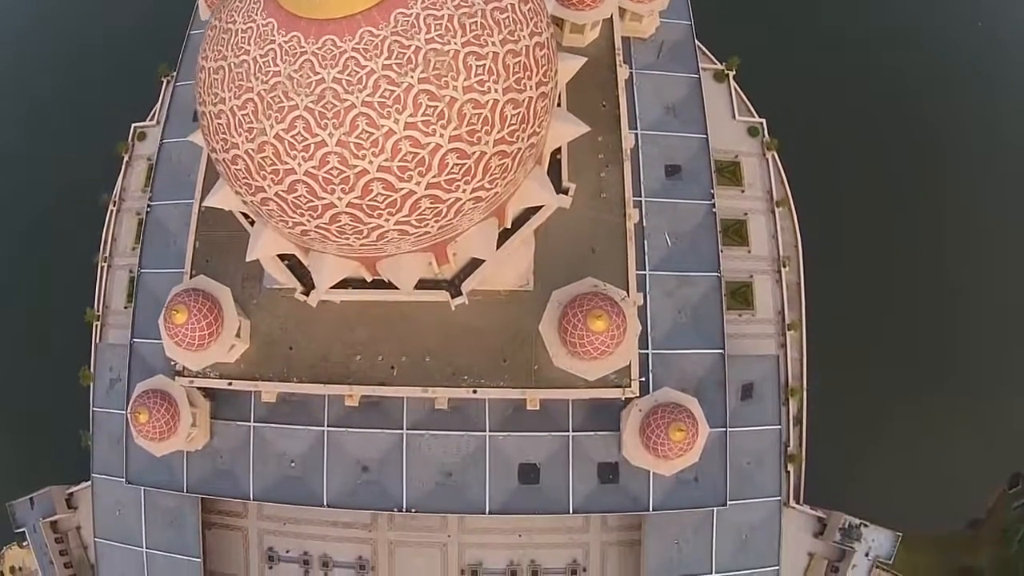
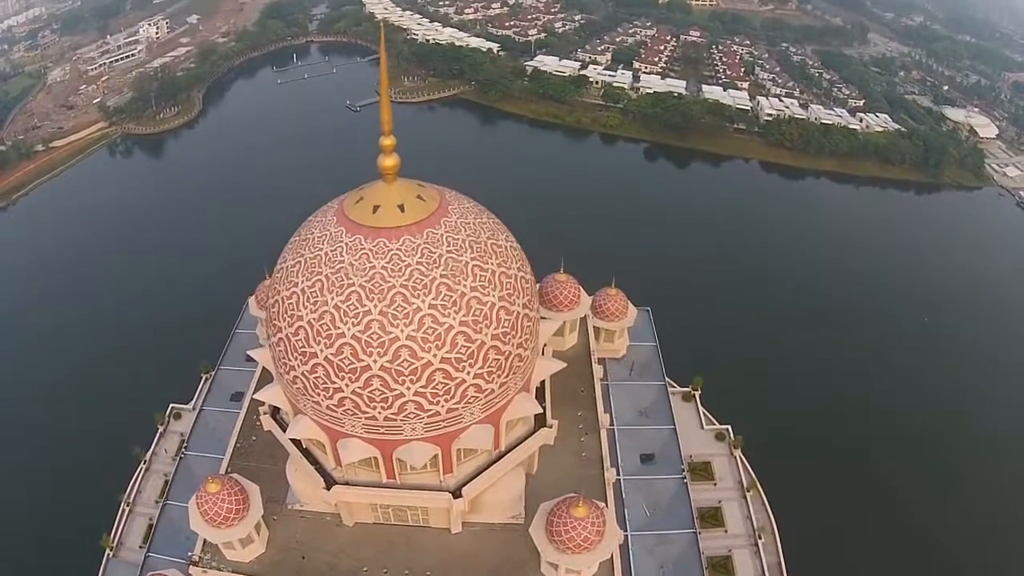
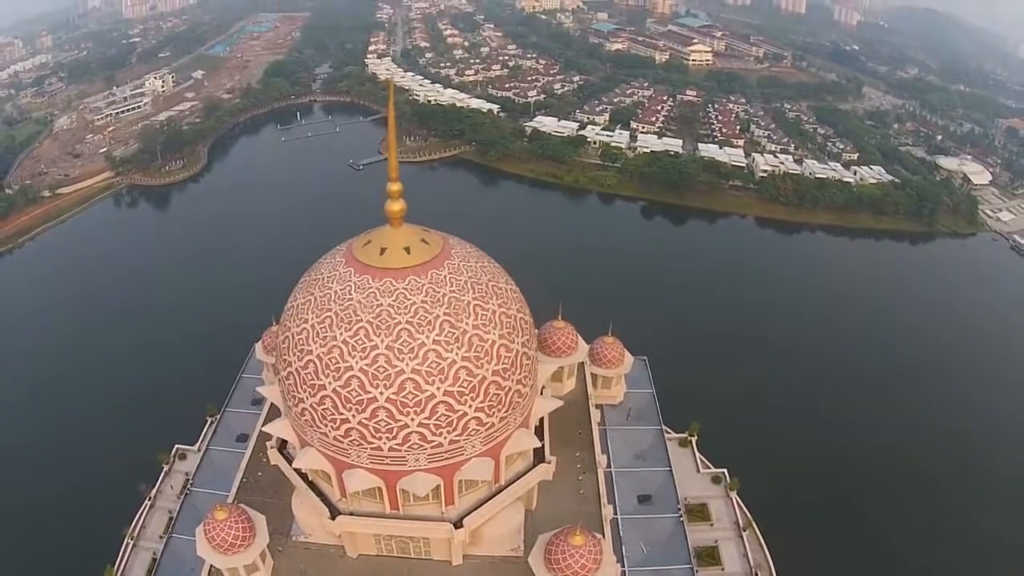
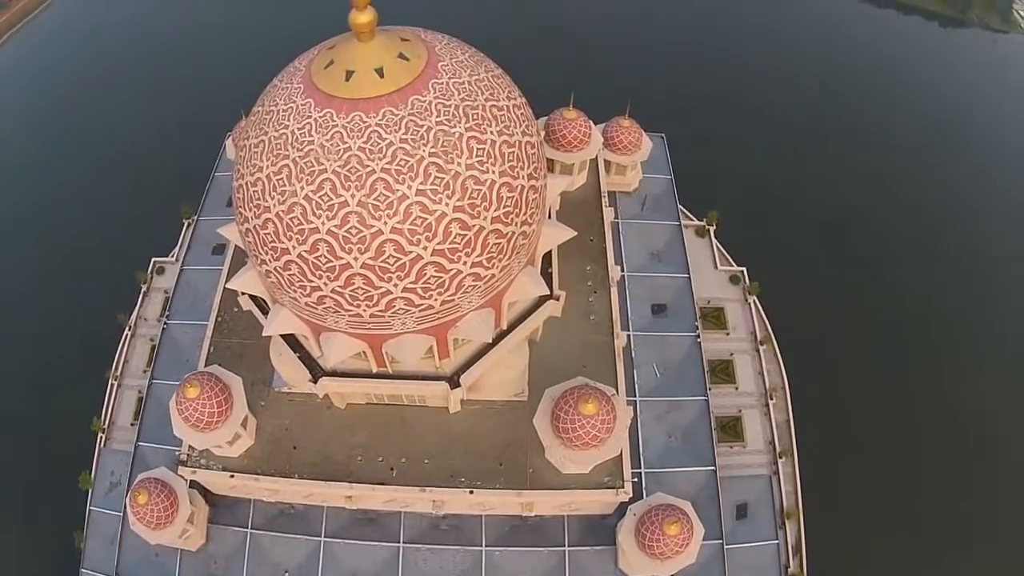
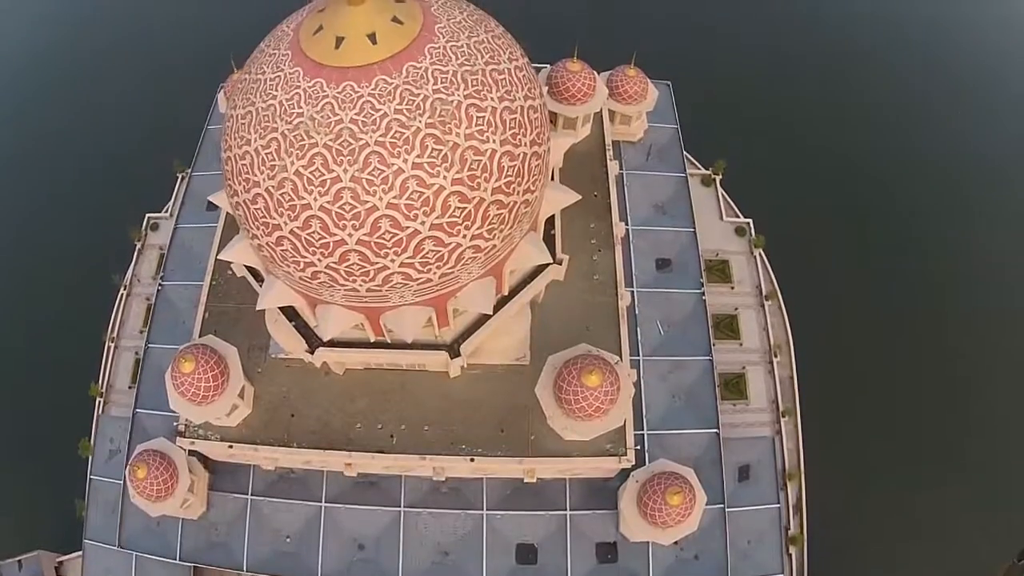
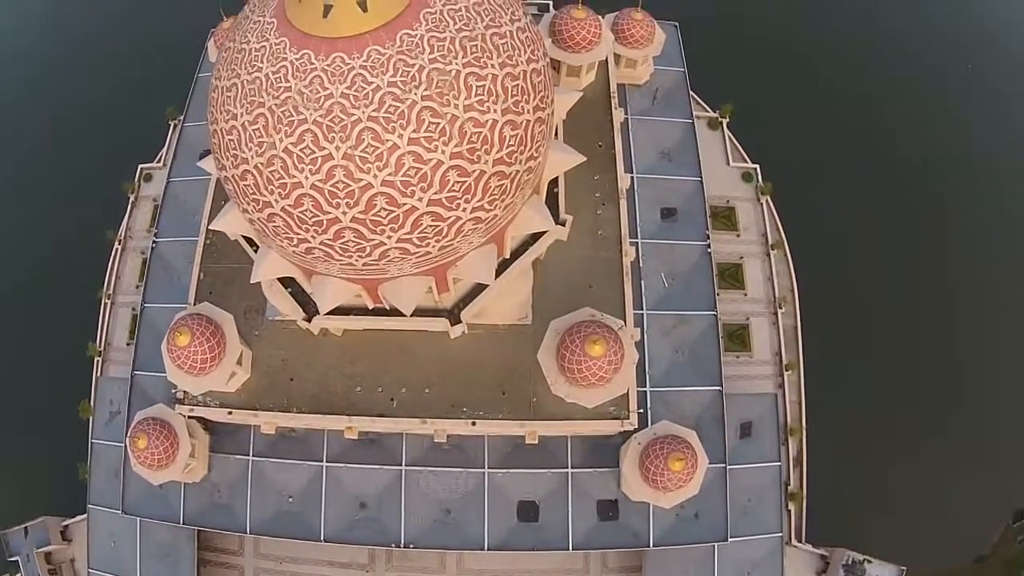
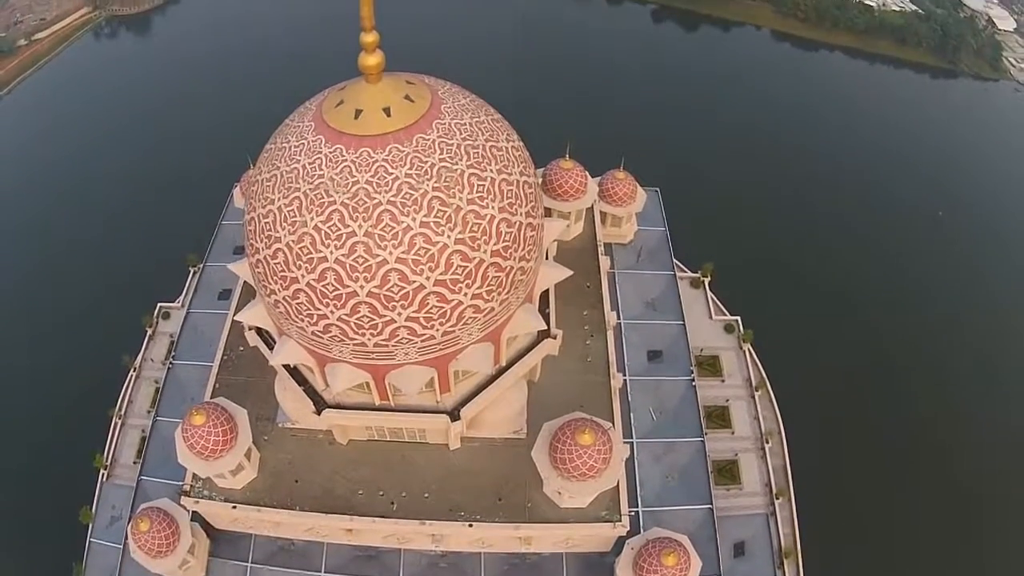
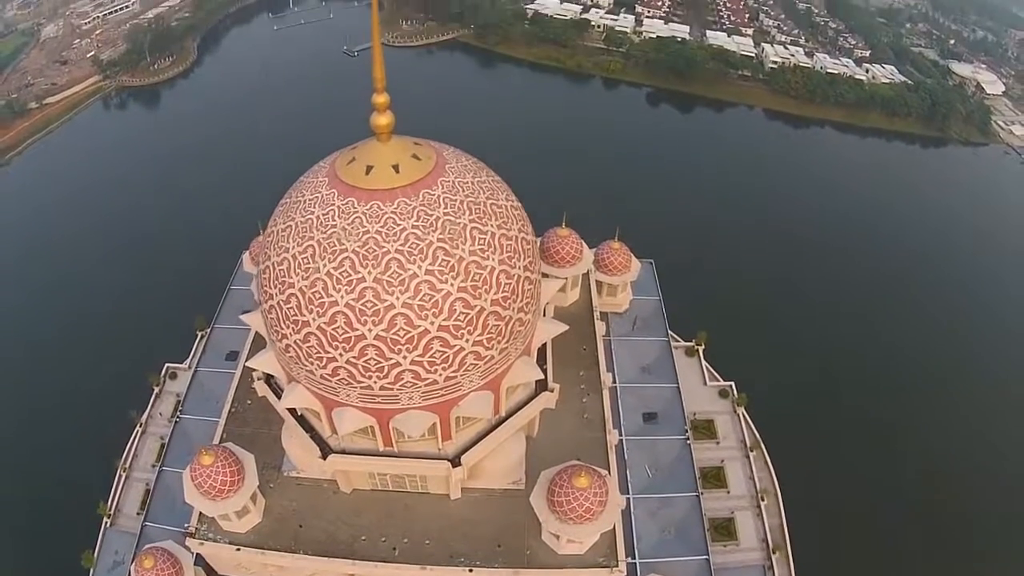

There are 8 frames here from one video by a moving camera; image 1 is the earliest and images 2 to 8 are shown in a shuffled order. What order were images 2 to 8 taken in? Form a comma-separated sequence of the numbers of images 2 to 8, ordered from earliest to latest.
6, 5, 4, 7, 8, 2, 3
